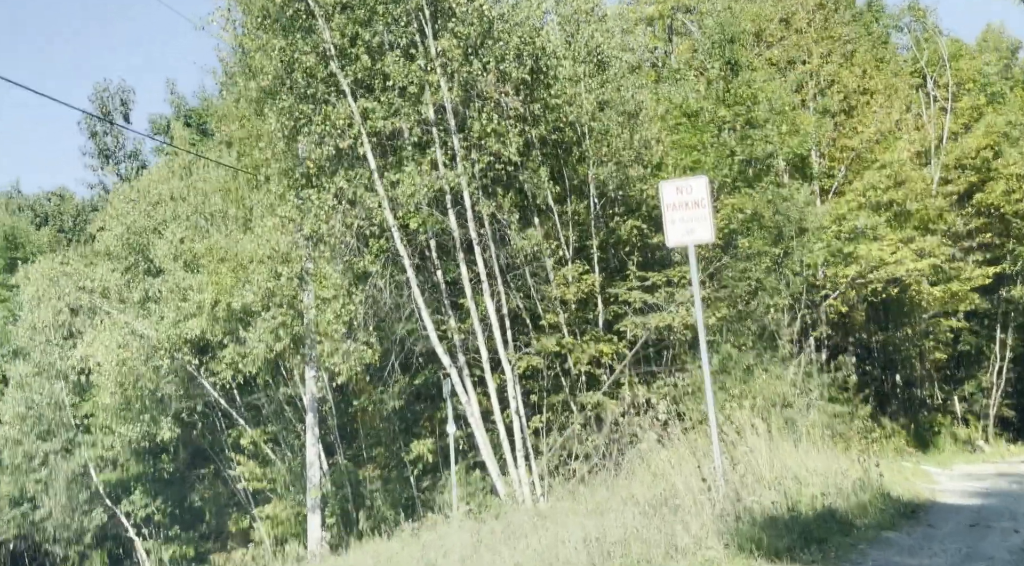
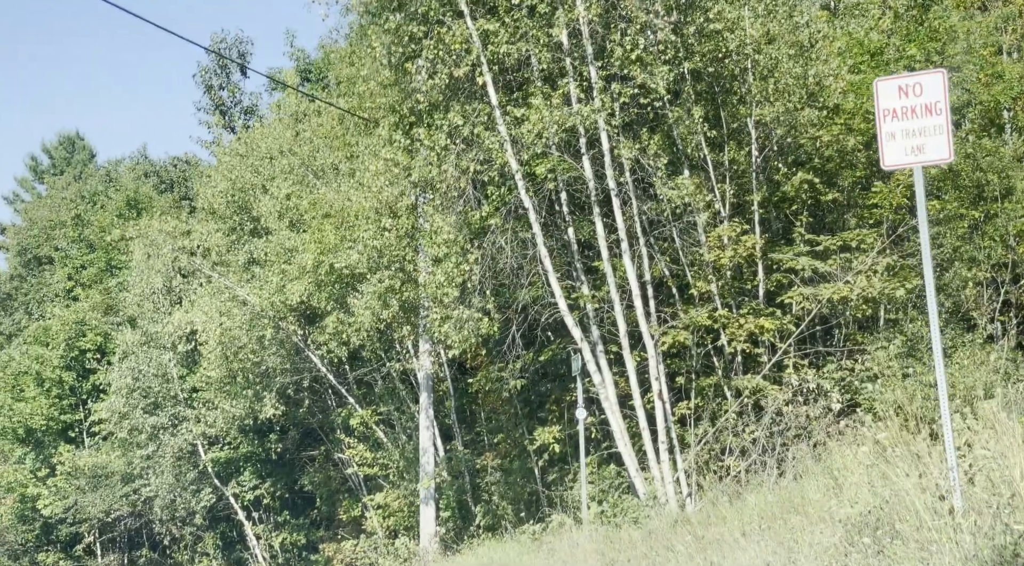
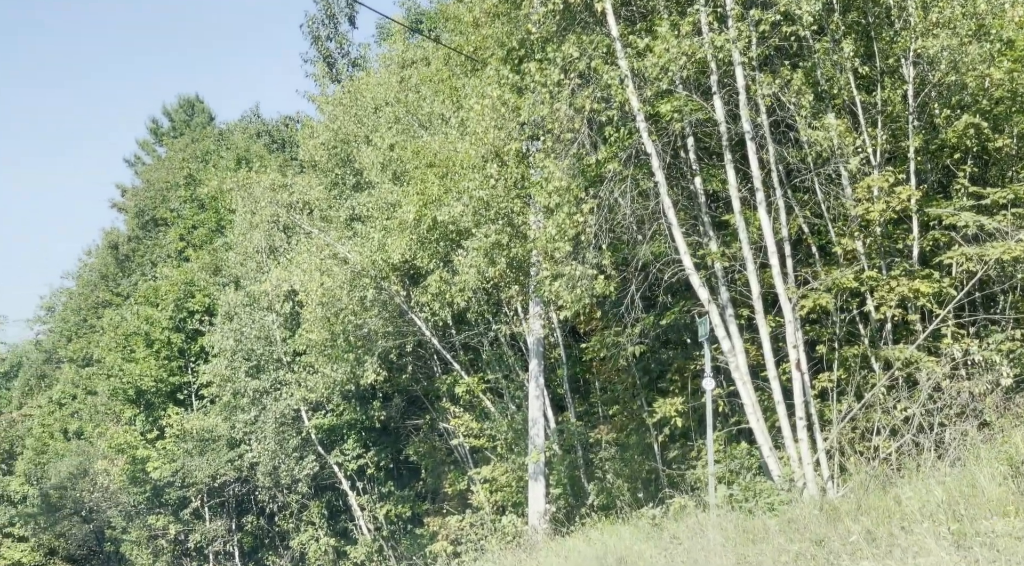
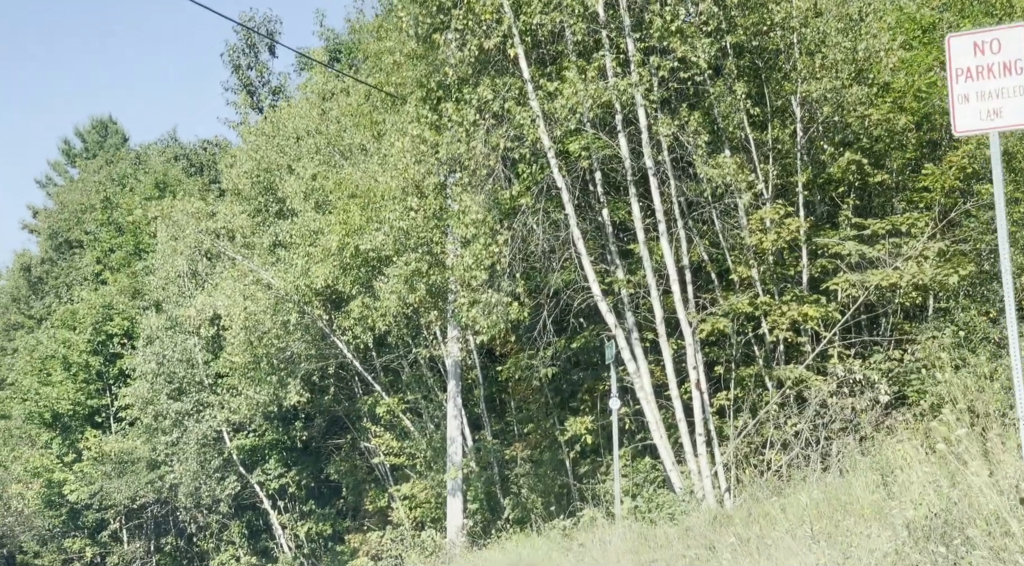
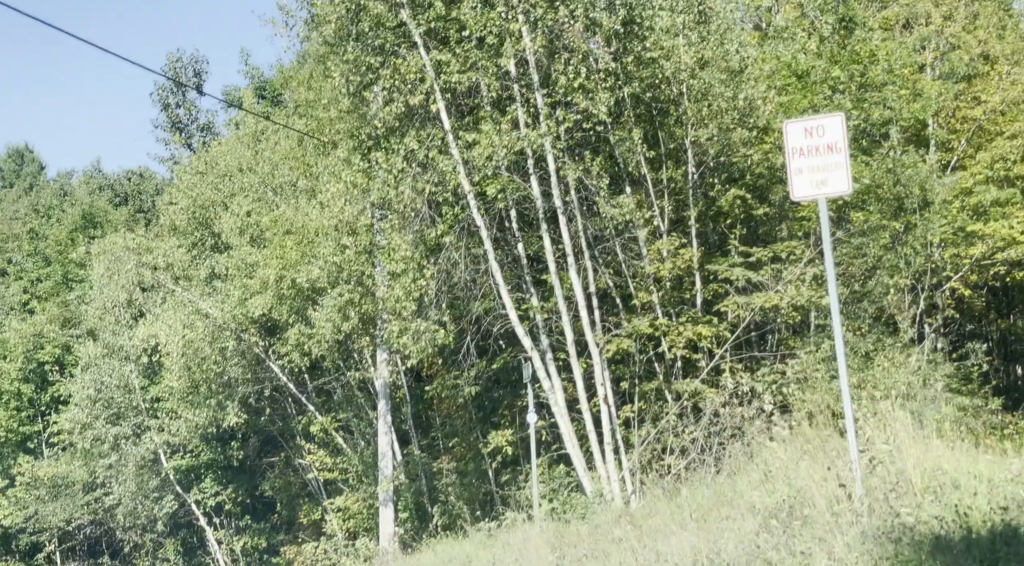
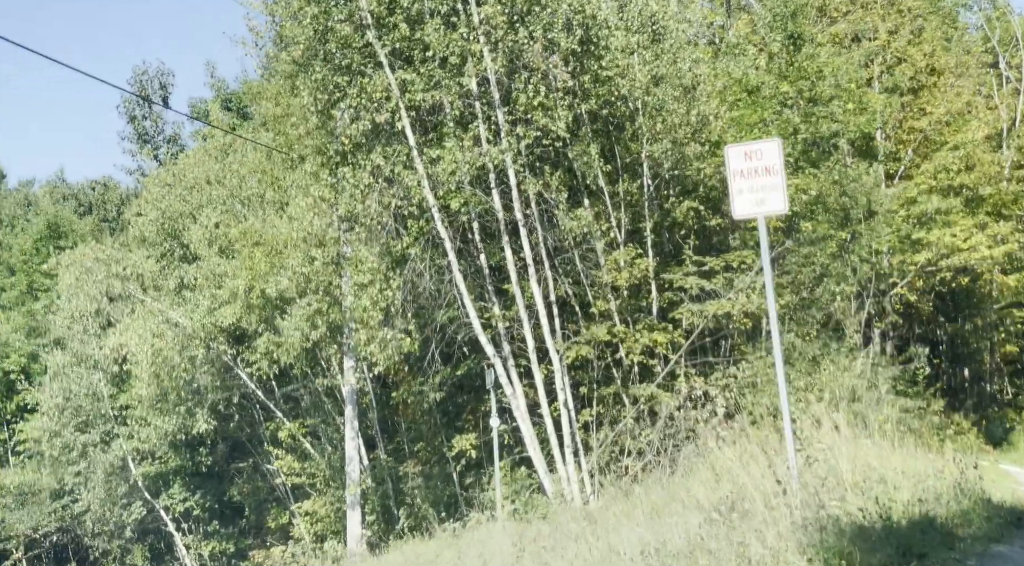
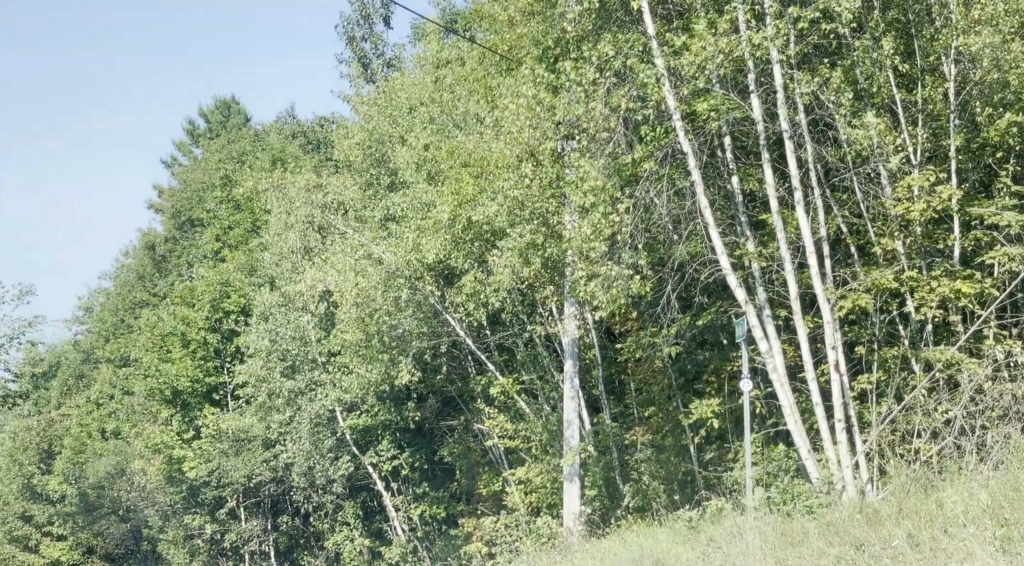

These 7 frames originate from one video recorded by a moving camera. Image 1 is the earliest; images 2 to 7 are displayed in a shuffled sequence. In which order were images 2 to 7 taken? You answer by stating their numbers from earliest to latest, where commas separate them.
6, 5, 2, 4, 3, 7
